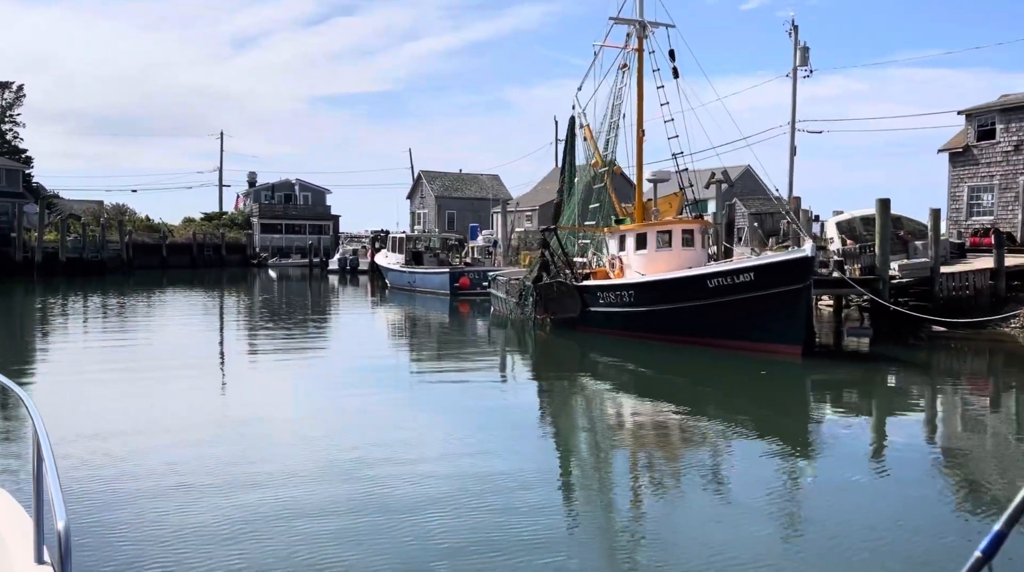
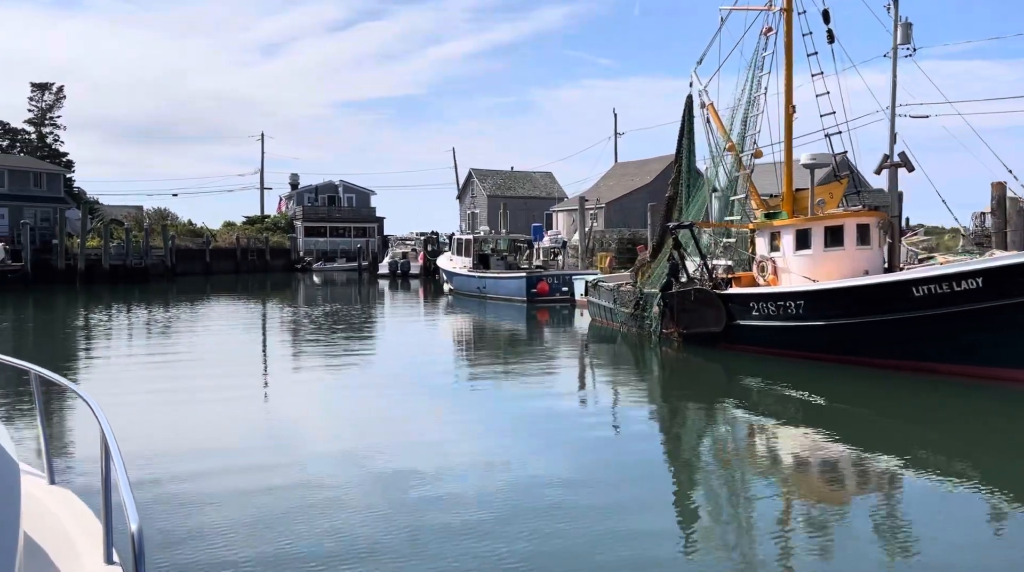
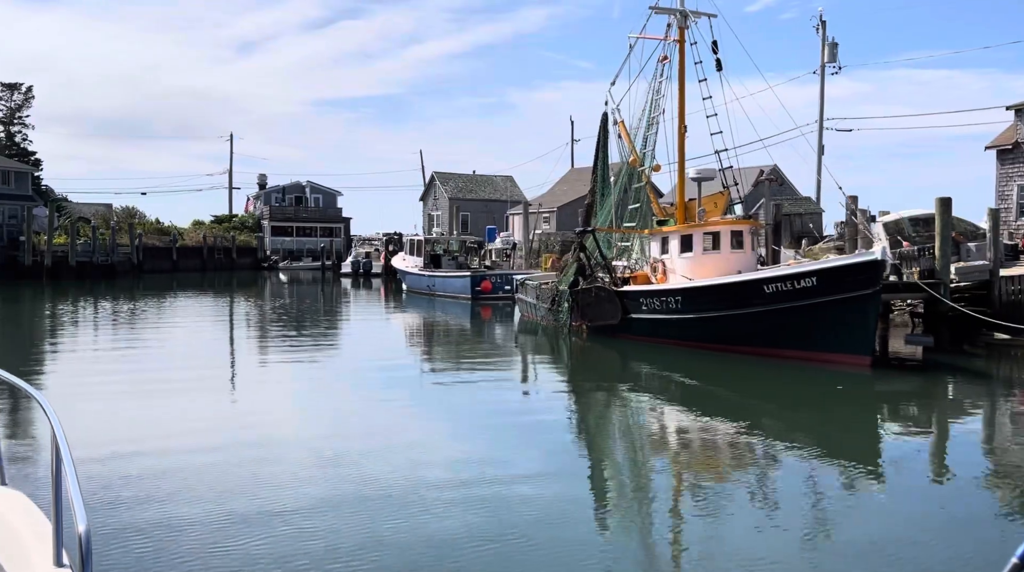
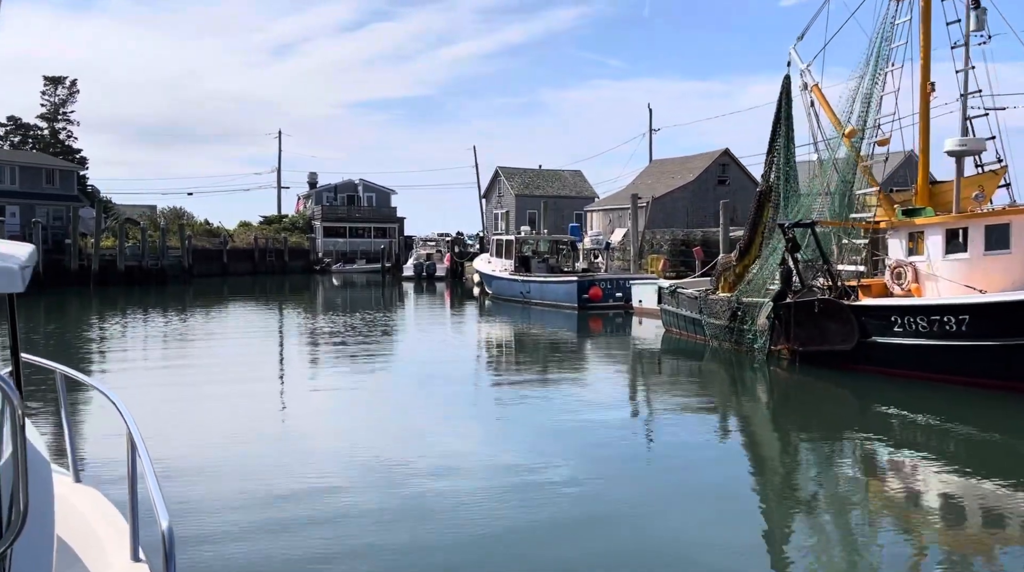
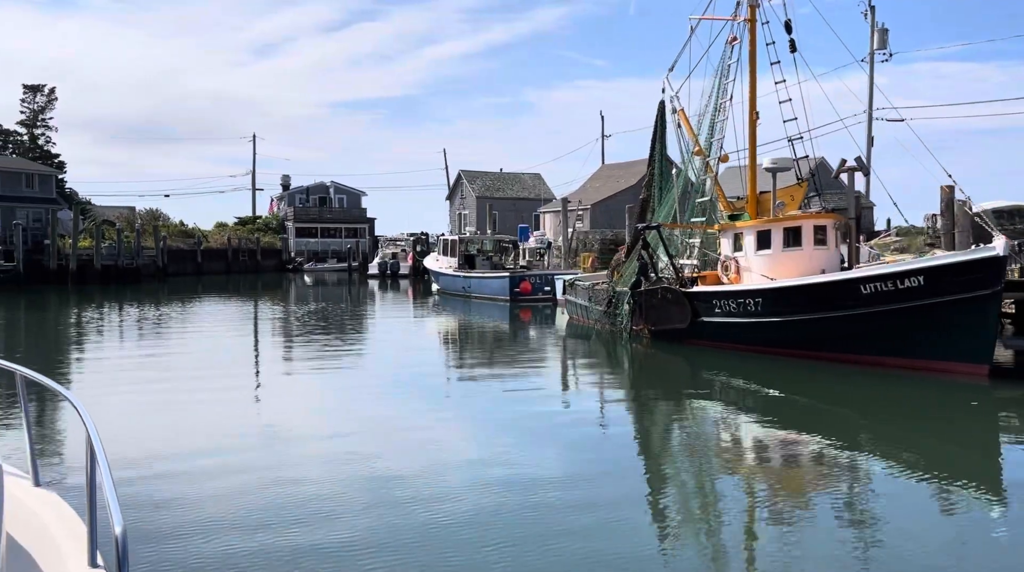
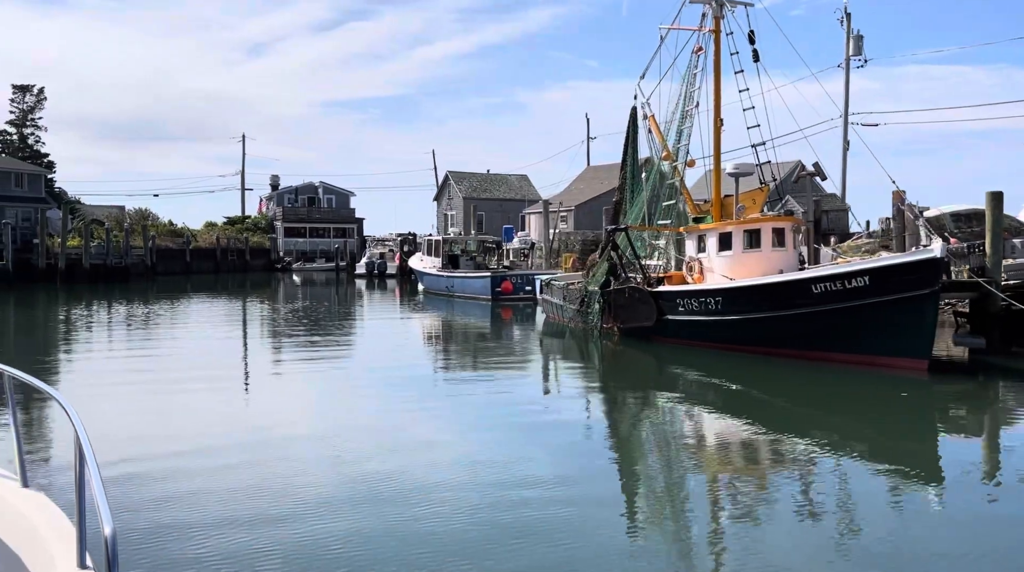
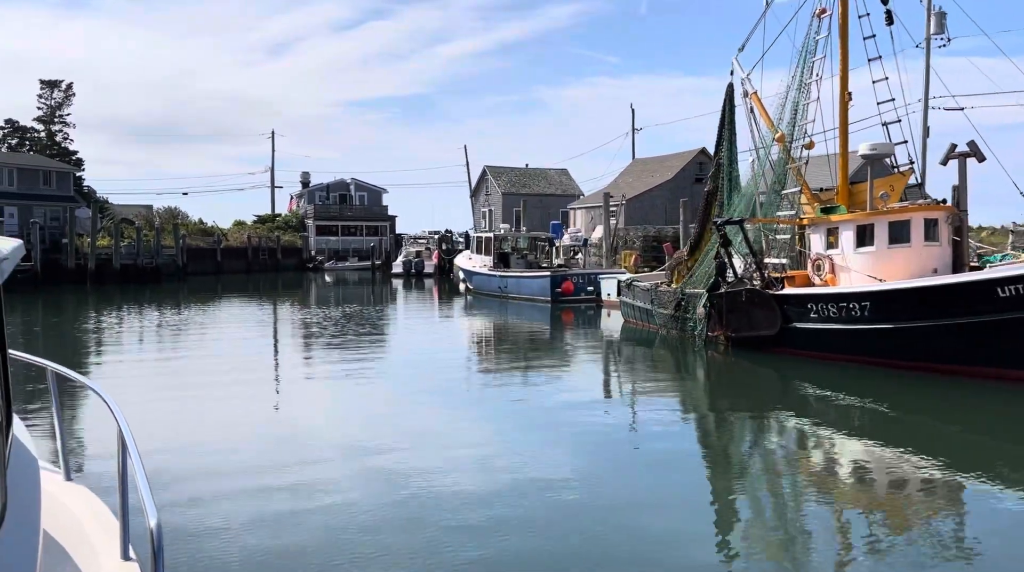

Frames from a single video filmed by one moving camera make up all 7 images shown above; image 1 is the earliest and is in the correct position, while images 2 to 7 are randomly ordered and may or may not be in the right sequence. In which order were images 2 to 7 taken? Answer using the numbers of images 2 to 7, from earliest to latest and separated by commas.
3, 6, 5, 2, 7, 4
